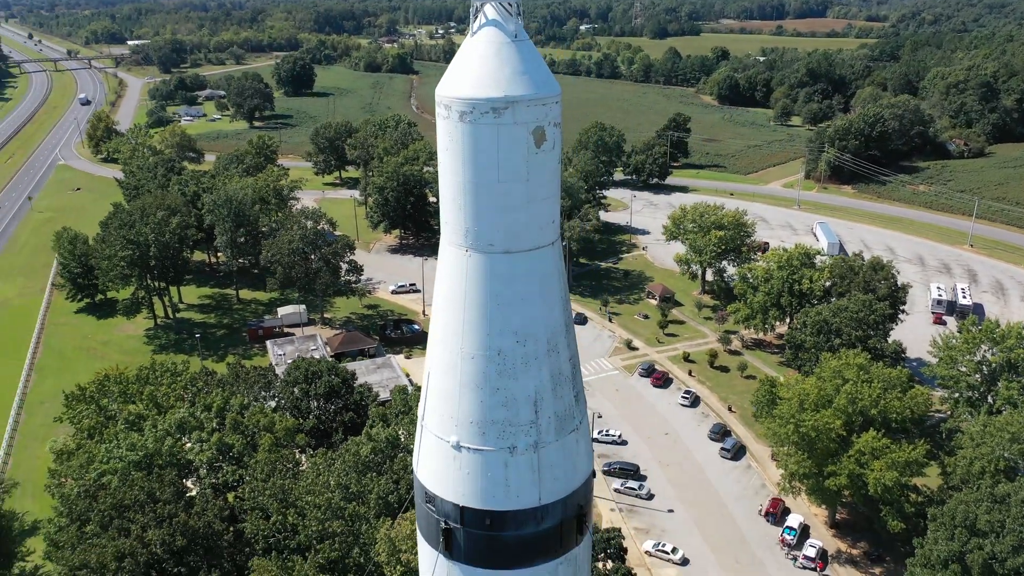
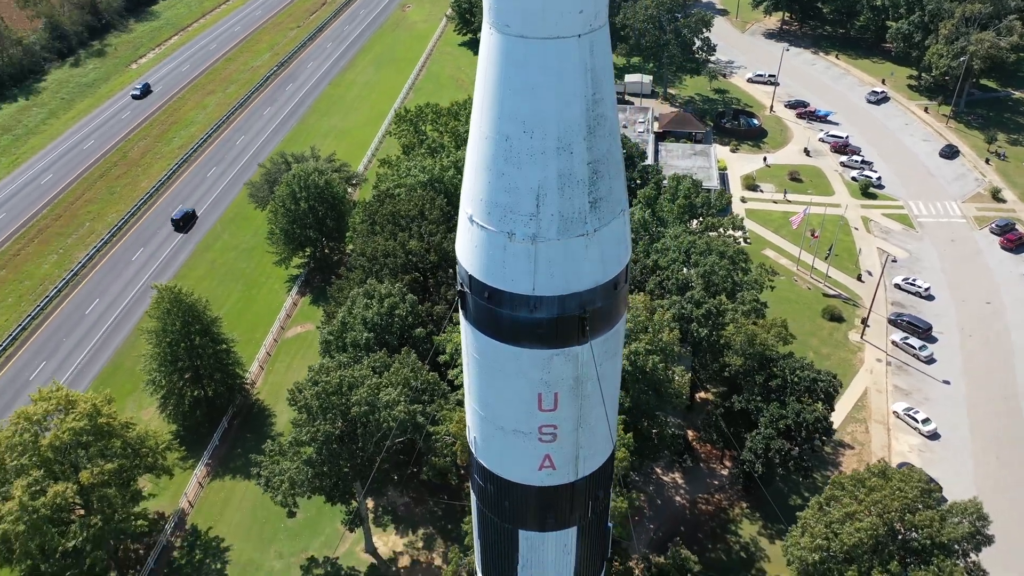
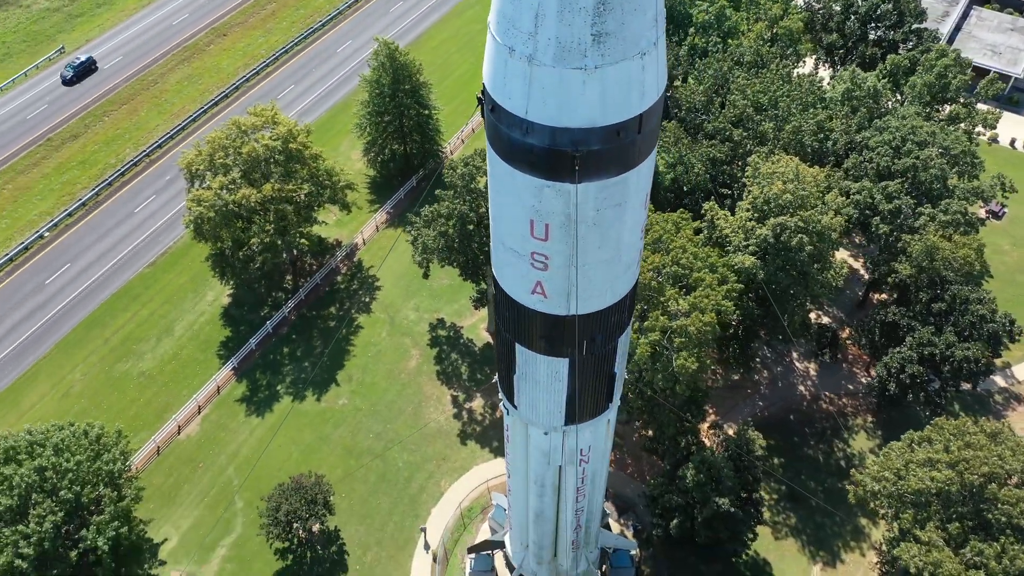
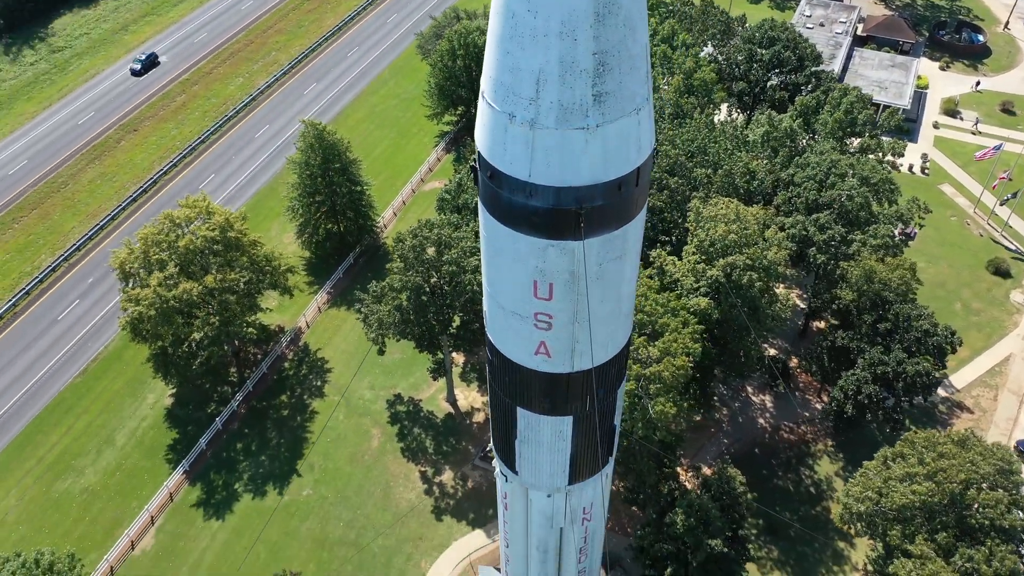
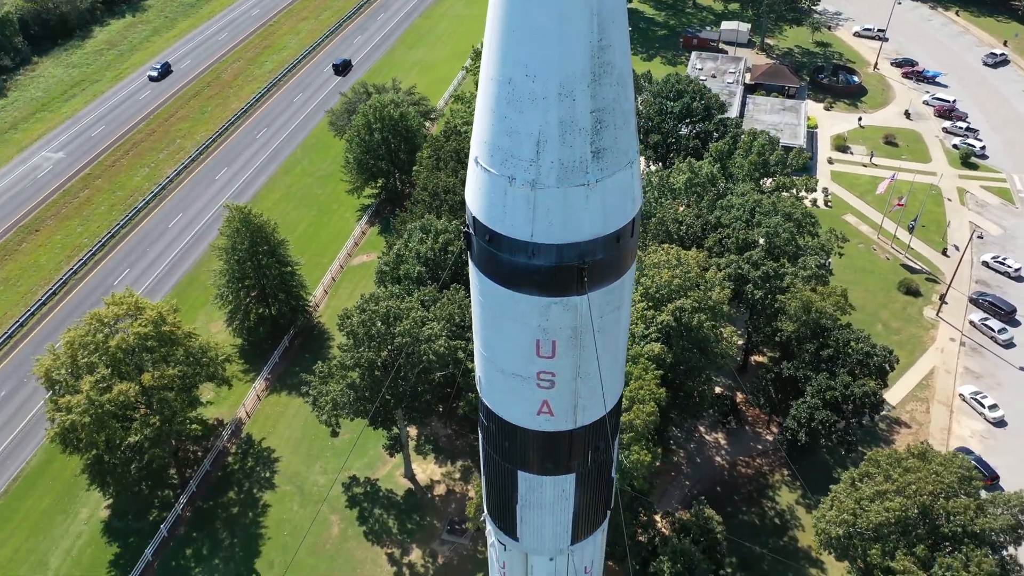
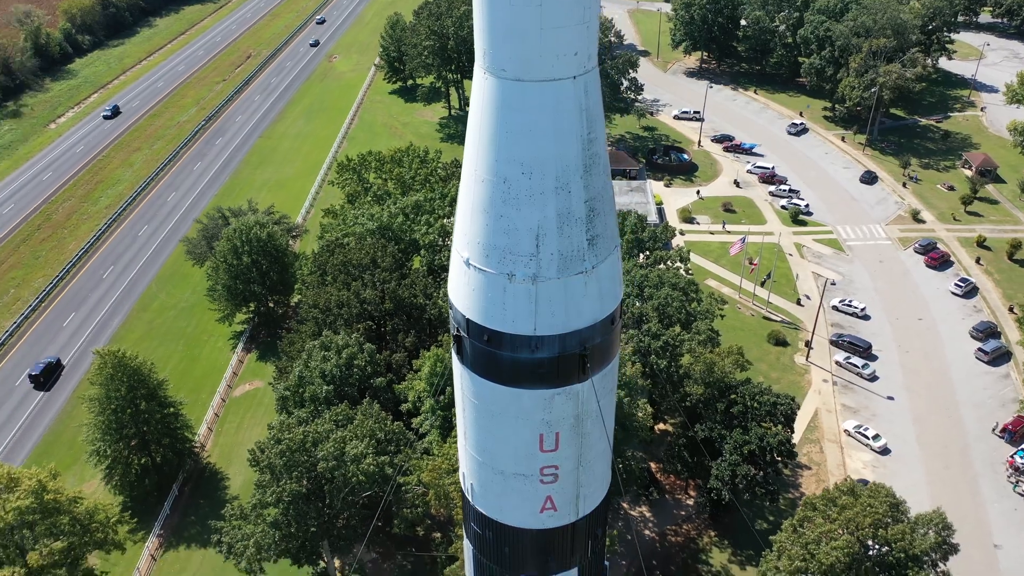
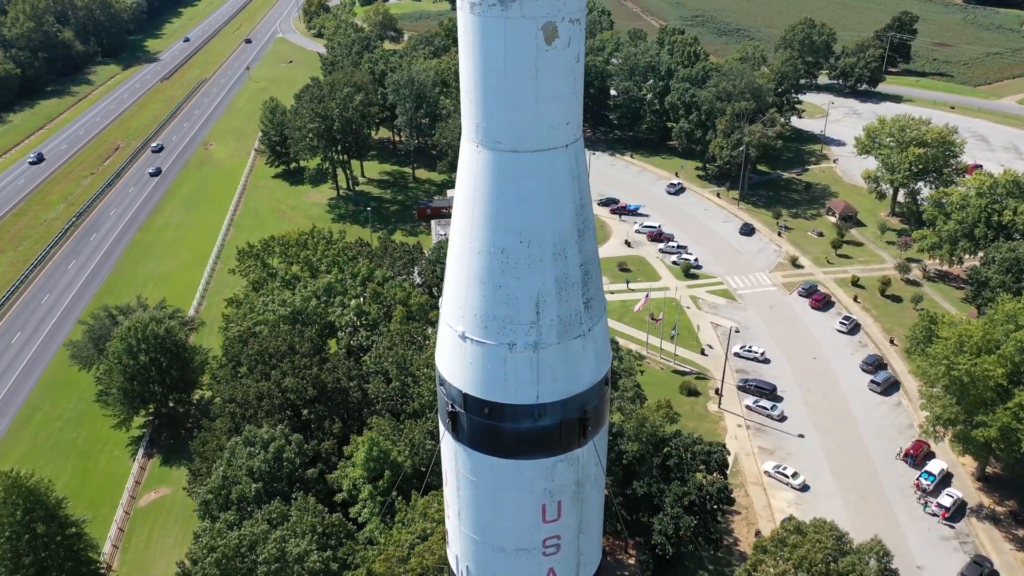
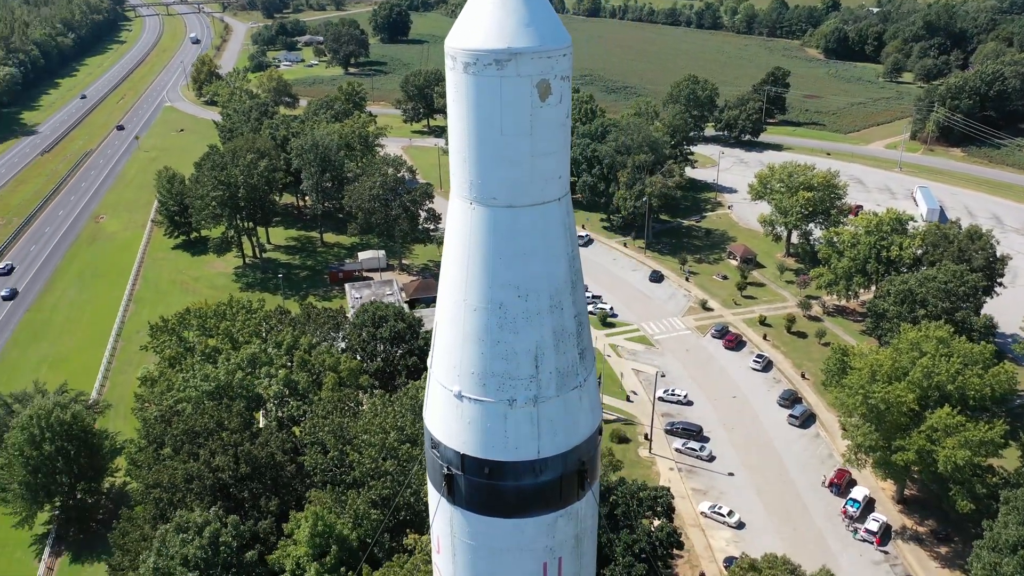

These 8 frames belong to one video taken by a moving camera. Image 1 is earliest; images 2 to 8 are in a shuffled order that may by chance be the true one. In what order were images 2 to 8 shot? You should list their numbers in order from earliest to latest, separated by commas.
8, 7, 6, 2, 5, 4, 3
